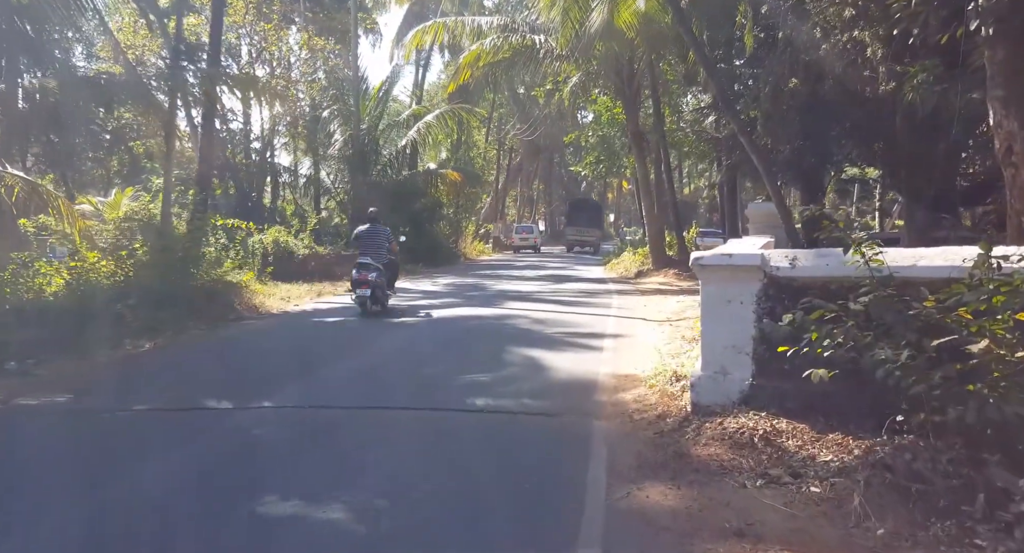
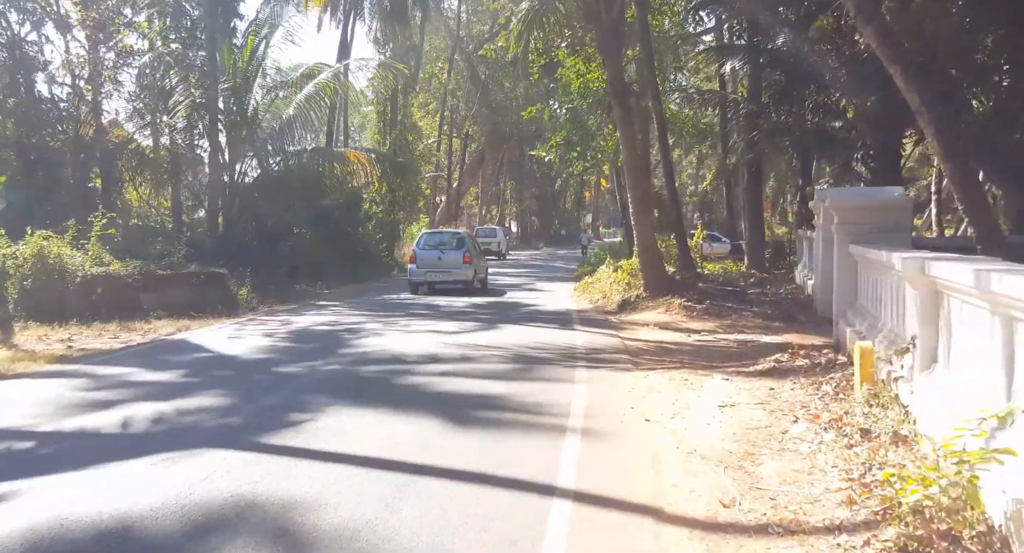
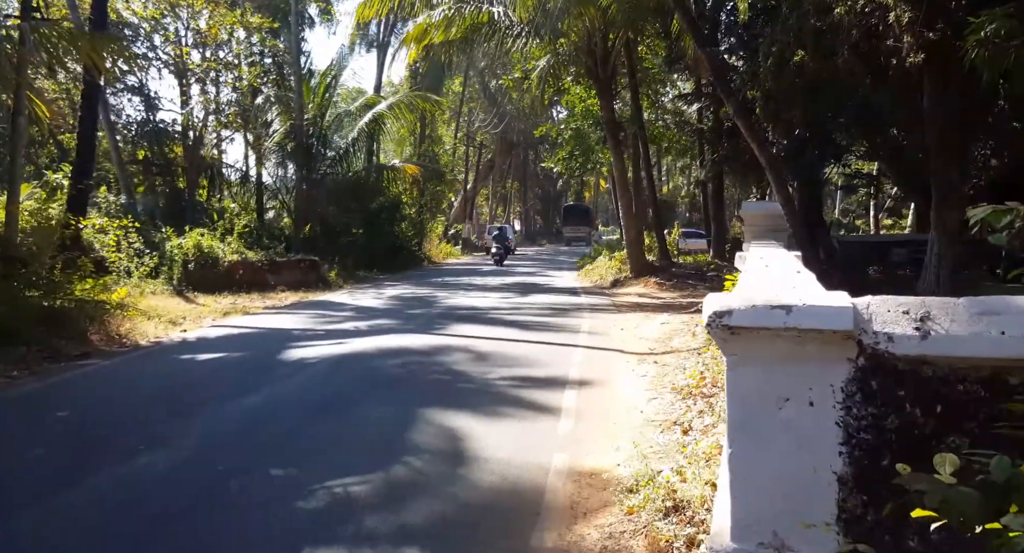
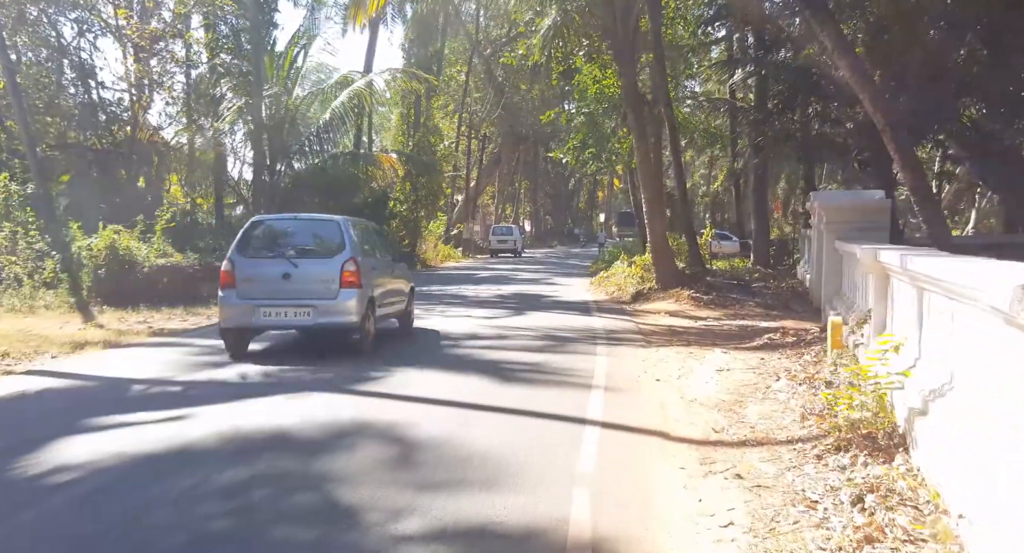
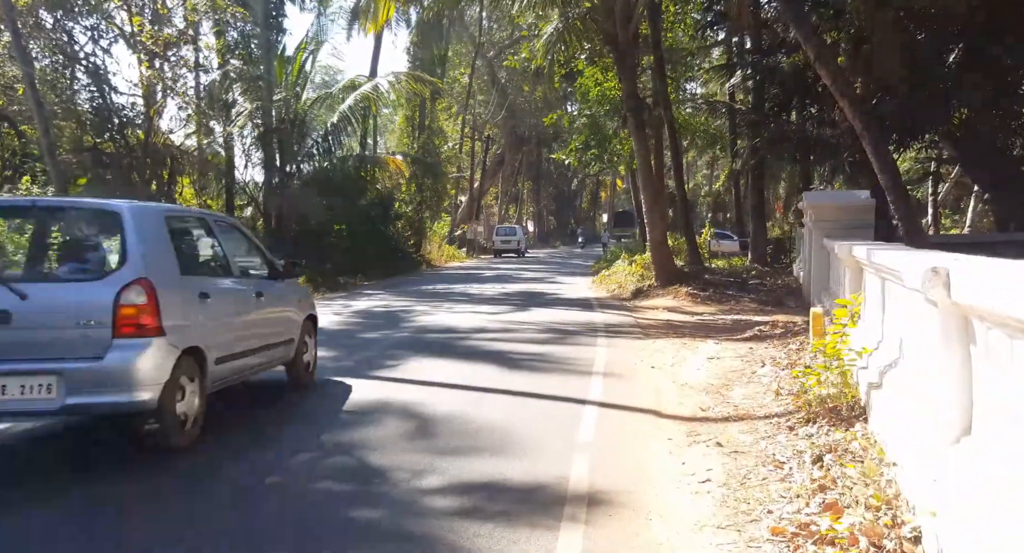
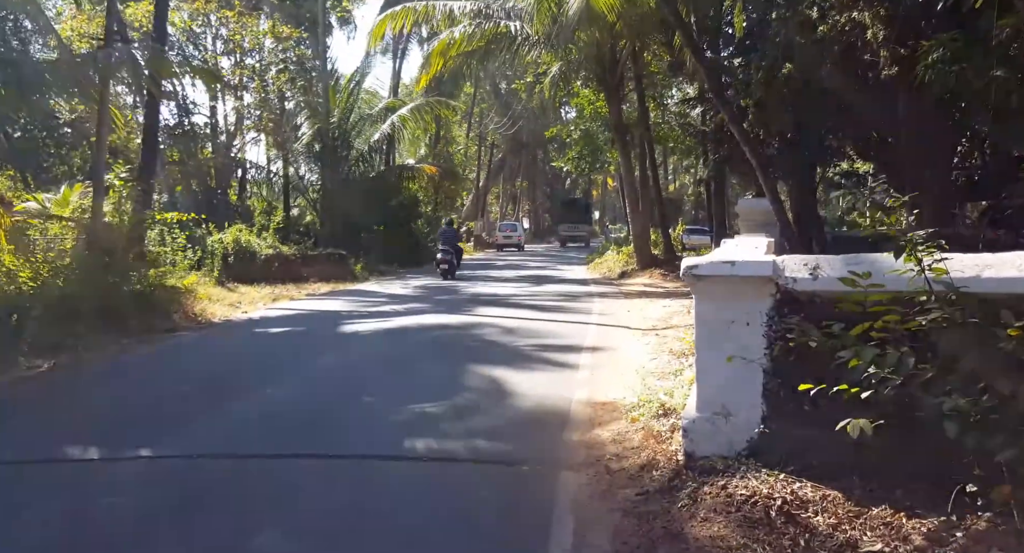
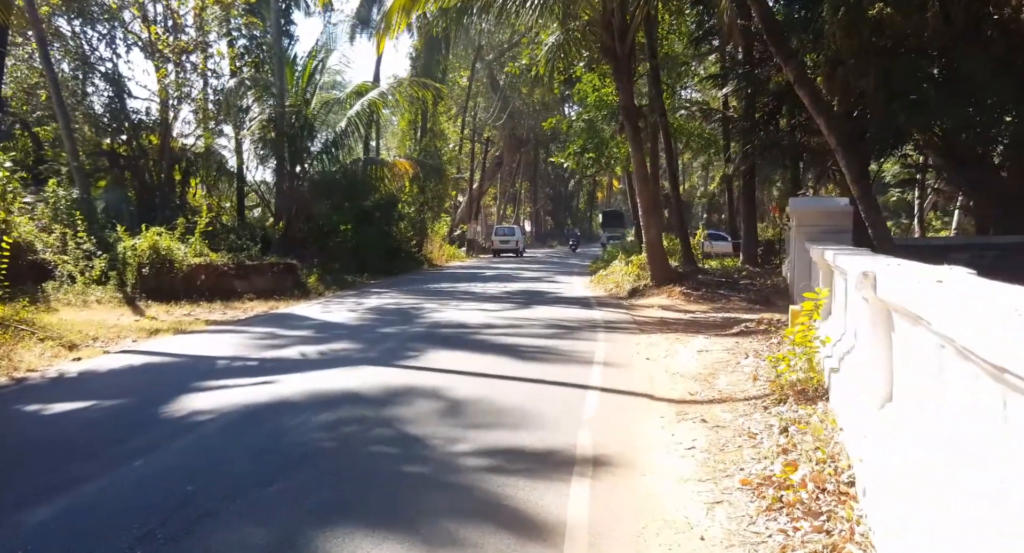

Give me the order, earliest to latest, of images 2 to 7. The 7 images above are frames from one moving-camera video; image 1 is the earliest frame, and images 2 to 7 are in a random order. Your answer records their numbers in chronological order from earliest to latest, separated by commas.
6, 3, 7, 5, 4, 2
